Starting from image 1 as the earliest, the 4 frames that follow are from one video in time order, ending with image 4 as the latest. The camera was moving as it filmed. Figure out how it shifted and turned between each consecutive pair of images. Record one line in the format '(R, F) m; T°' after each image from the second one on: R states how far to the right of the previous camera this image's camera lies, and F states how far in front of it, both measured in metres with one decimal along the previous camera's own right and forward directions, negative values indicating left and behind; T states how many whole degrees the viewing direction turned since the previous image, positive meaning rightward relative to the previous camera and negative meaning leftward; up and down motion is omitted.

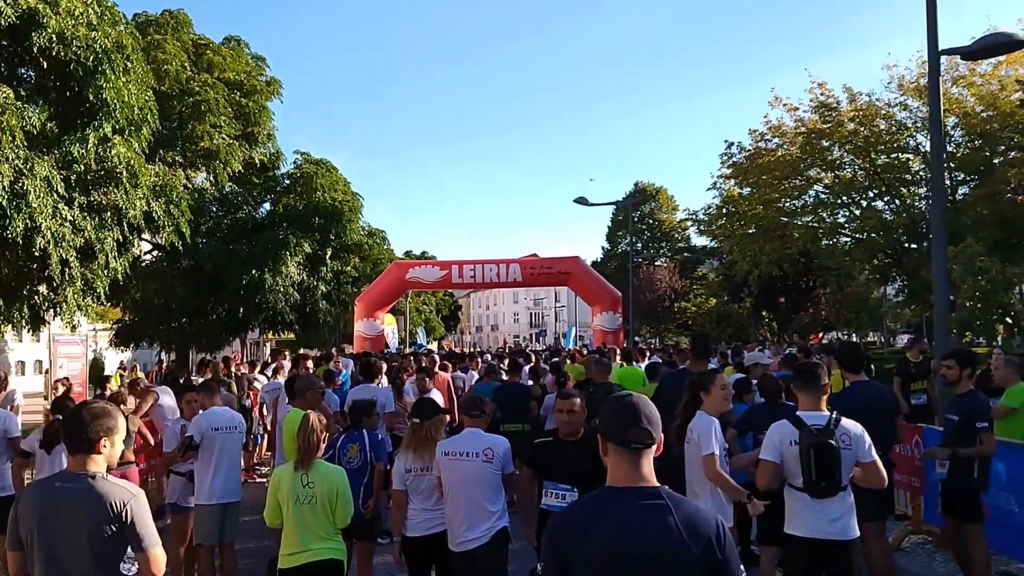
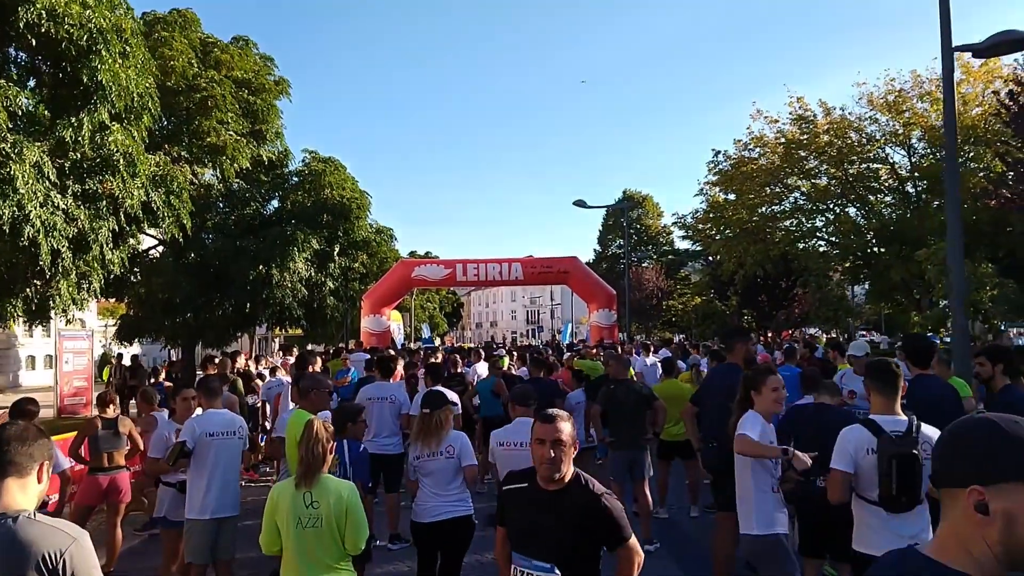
(0.0, -0.2) m; 0°
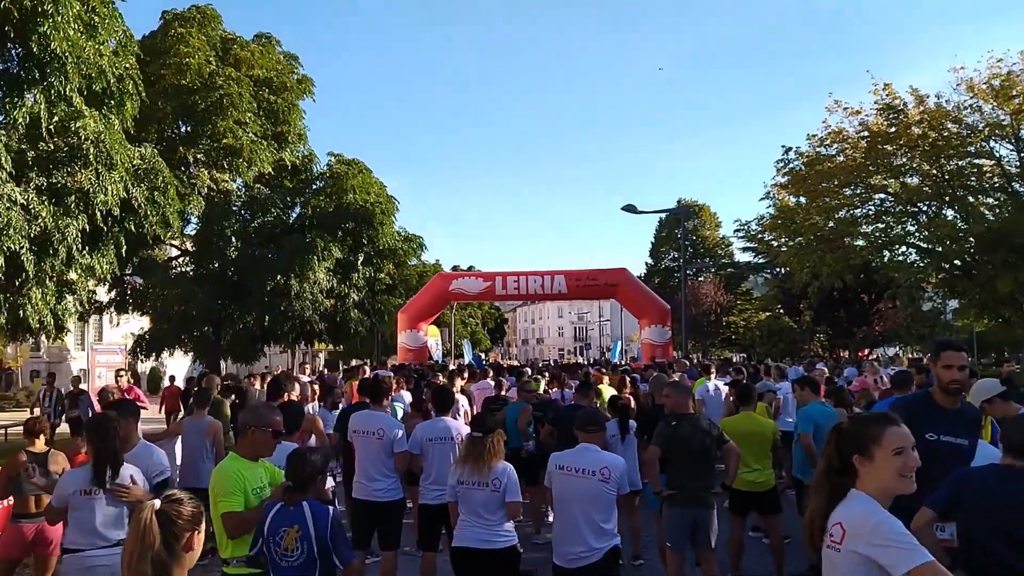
(+0.3, +1.8) m; -3°
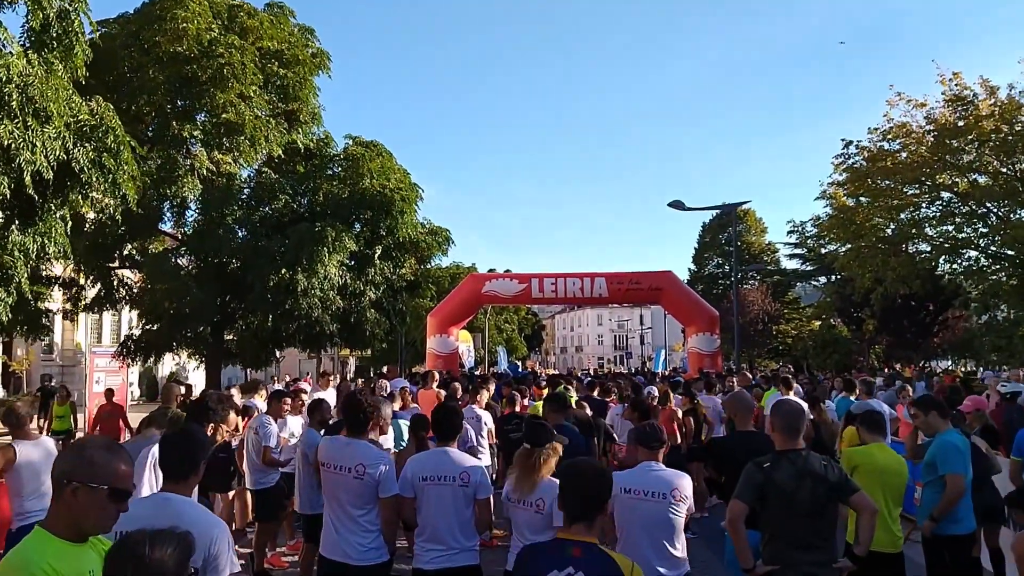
(0.0, +2.5) m; -3°
